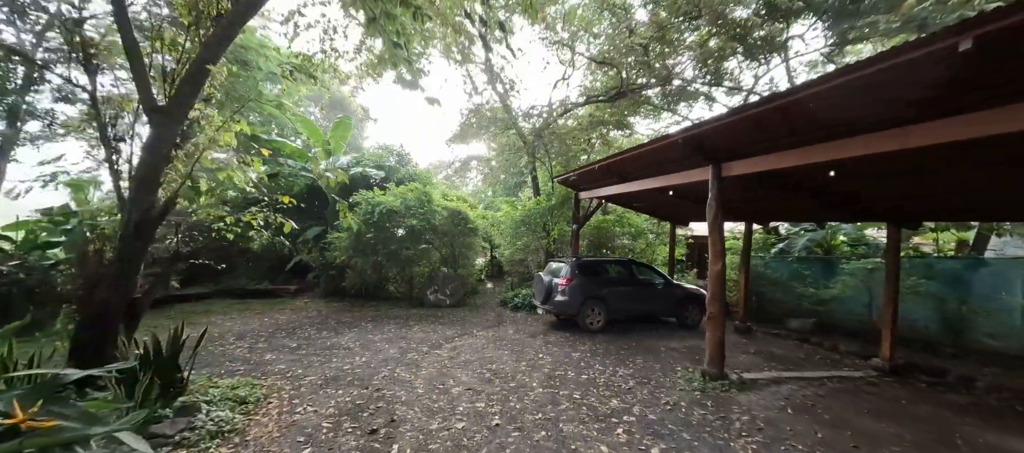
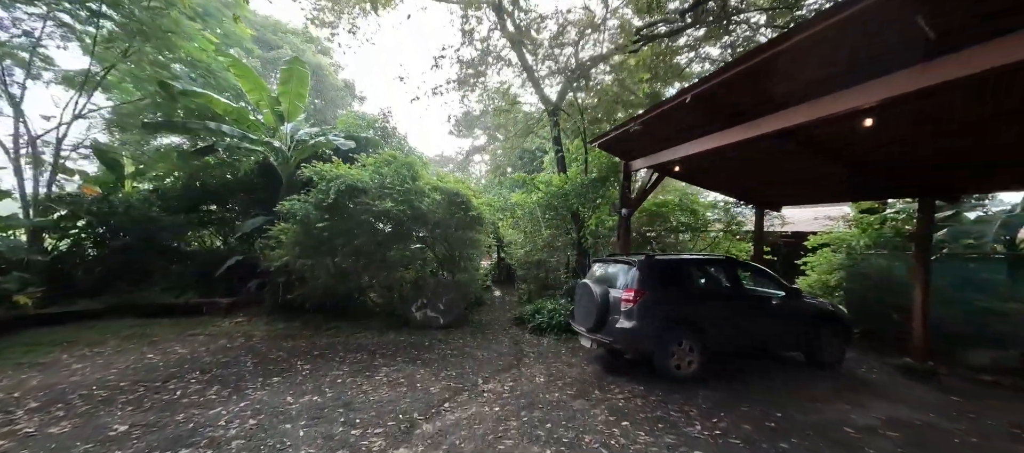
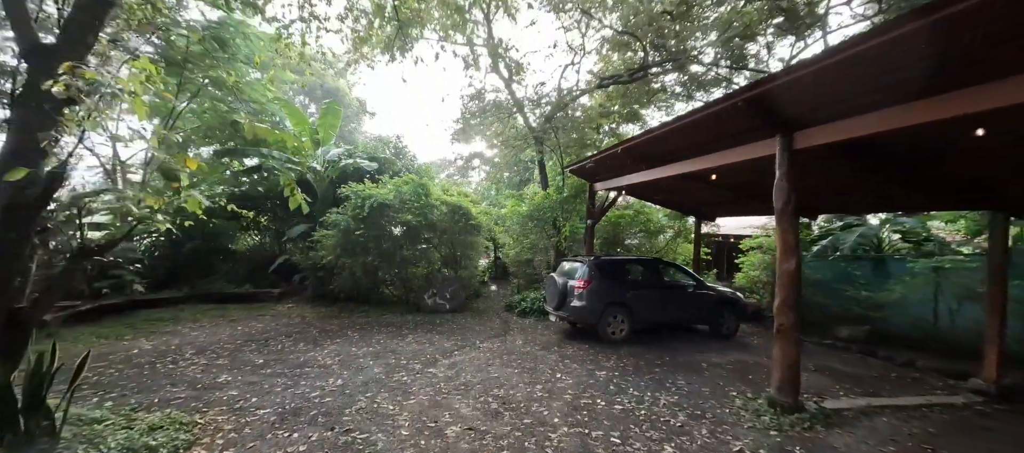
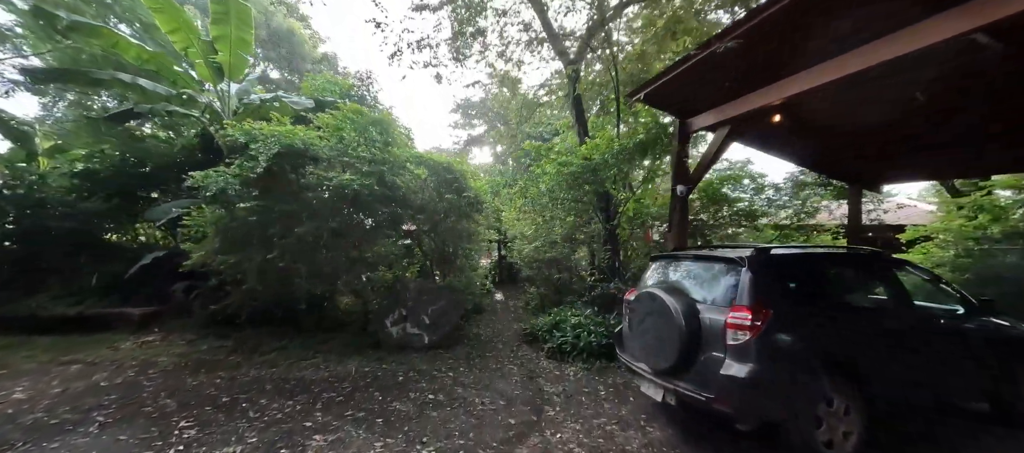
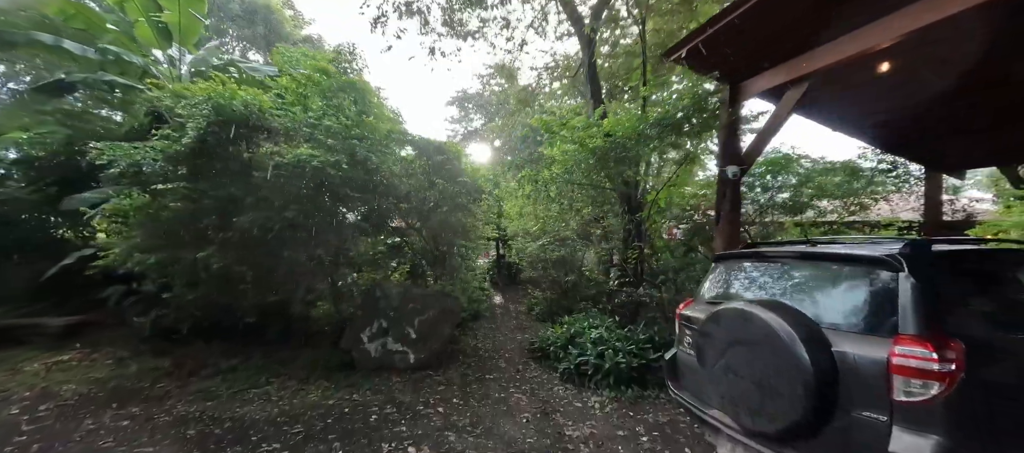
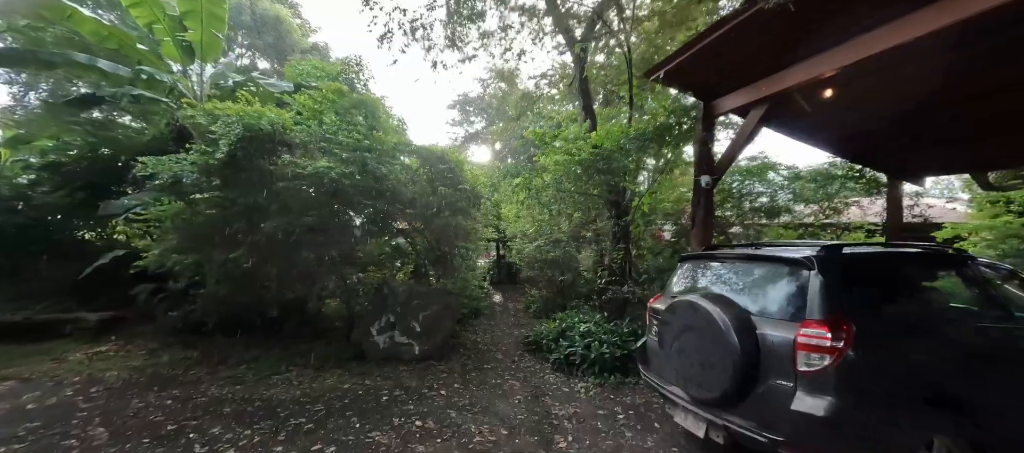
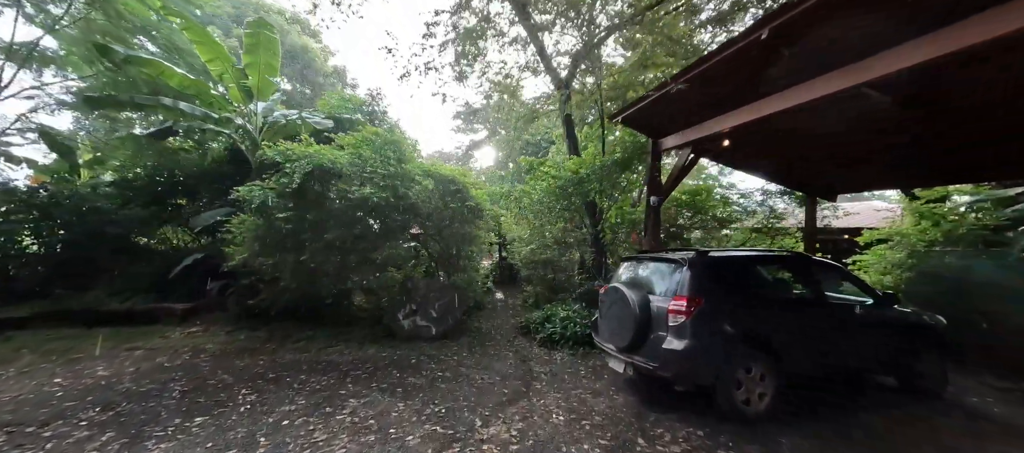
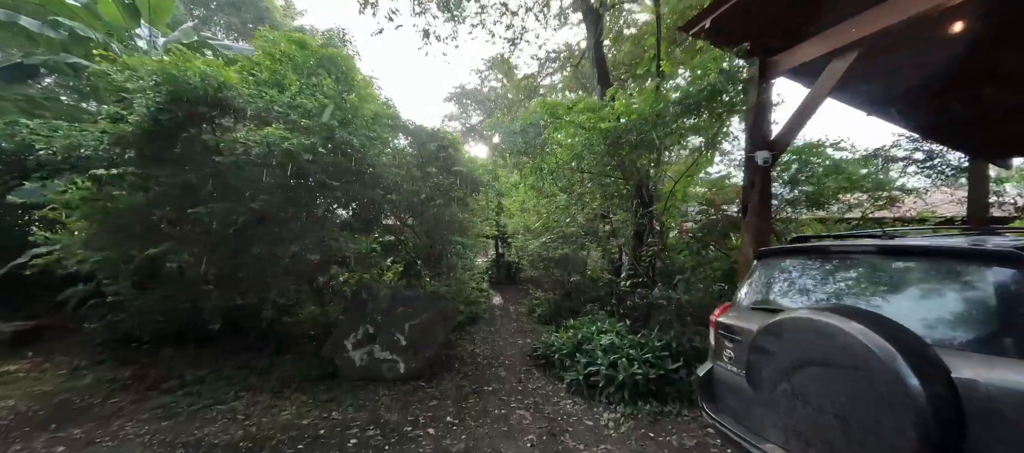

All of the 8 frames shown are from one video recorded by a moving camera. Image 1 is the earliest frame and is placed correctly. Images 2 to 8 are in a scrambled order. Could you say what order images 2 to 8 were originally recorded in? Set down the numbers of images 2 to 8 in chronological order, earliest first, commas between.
3, 2, 7, 4, 6, 5, 8
